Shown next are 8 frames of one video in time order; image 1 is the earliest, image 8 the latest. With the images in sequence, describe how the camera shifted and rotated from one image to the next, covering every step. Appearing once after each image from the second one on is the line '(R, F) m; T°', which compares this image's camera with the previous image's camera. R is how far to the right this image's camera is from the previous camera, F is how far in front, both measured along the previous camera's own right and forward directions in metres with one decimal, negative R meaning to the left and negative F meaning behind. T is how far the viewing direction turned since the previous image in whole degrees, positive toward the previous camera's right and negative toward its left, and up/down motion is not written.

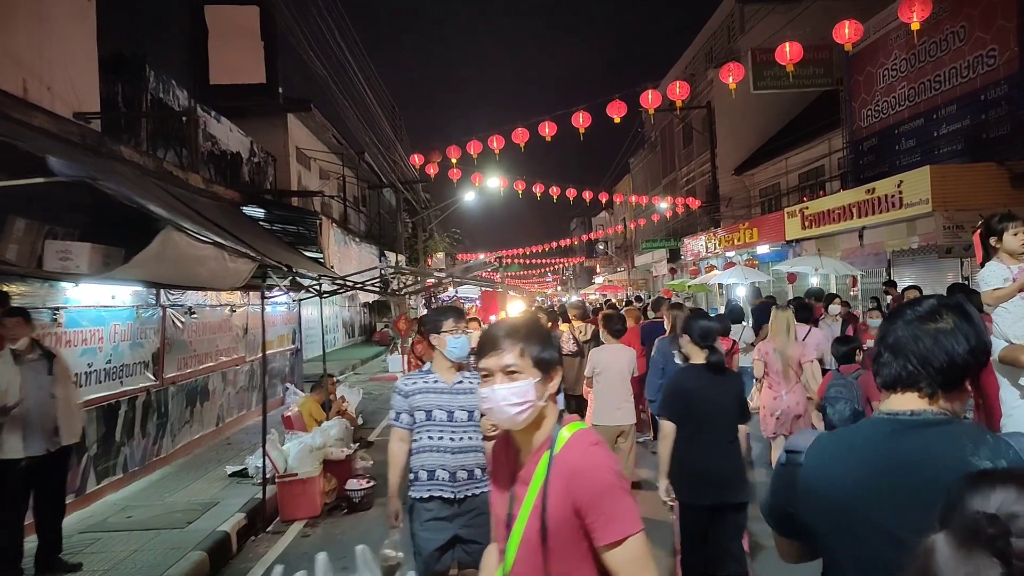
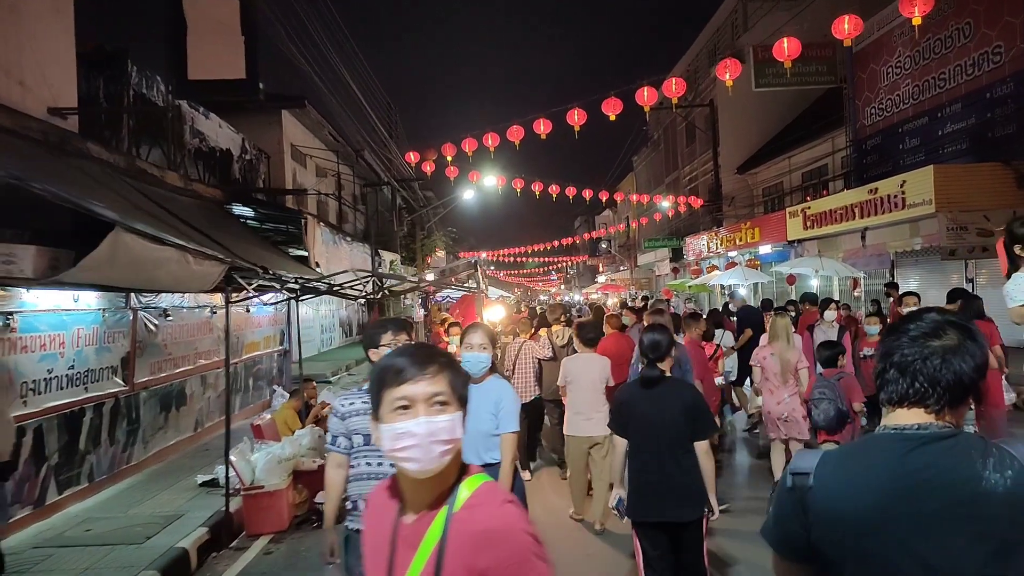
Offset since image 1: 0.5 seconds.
(+0.2, +0.2) m; 0°
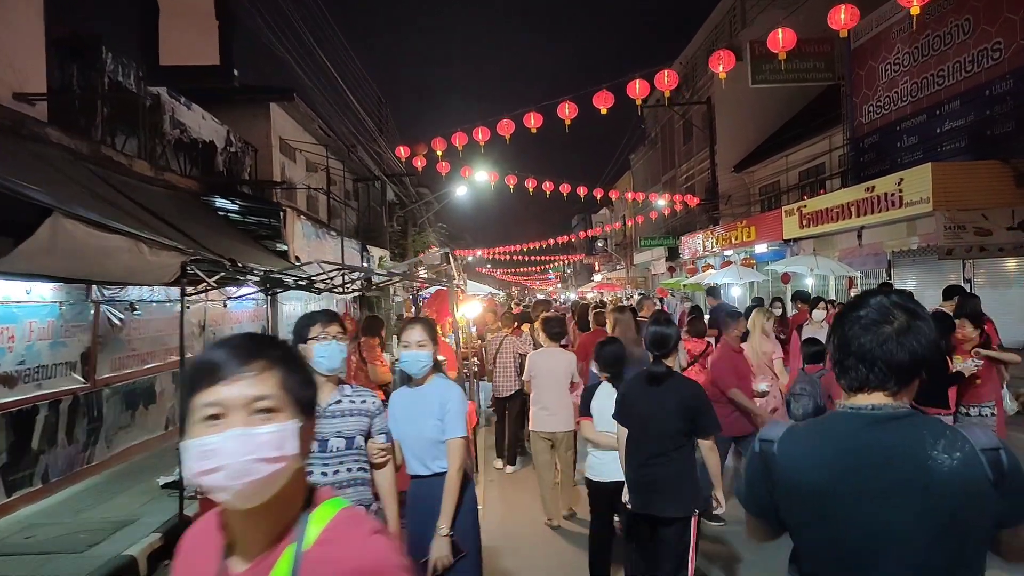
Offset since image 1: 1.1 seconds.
(+0.2, +0.3) m; 0°
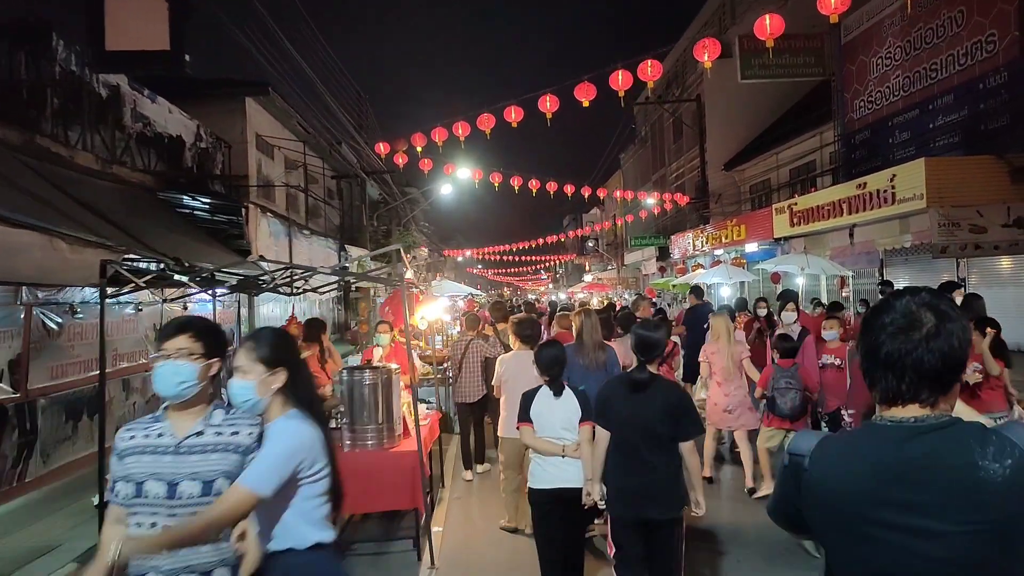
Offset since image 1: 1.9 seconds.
(+0.2, +0.5) m; +1°
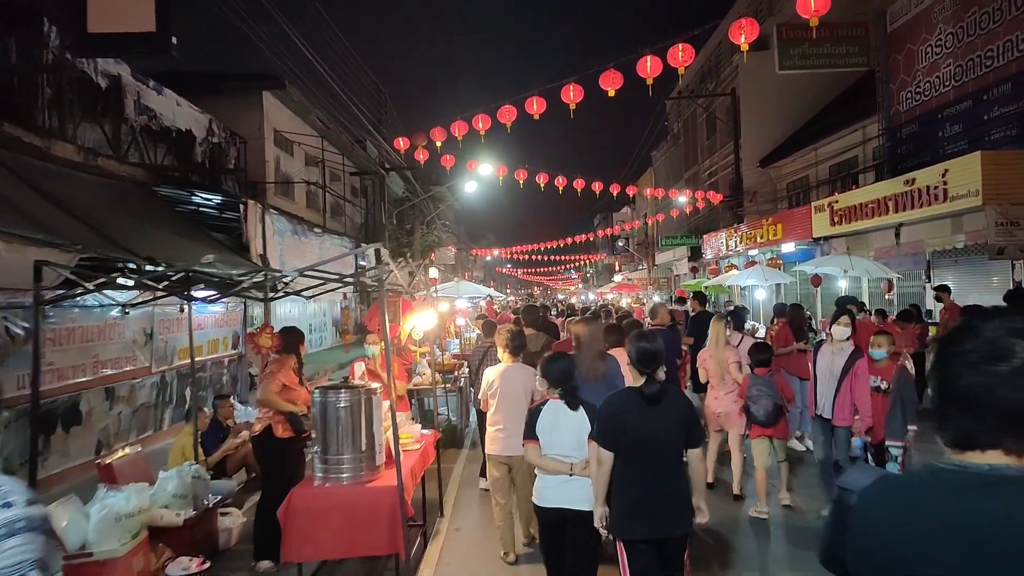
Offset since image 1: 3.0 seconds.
(+0.2, +0.7) m; -3°
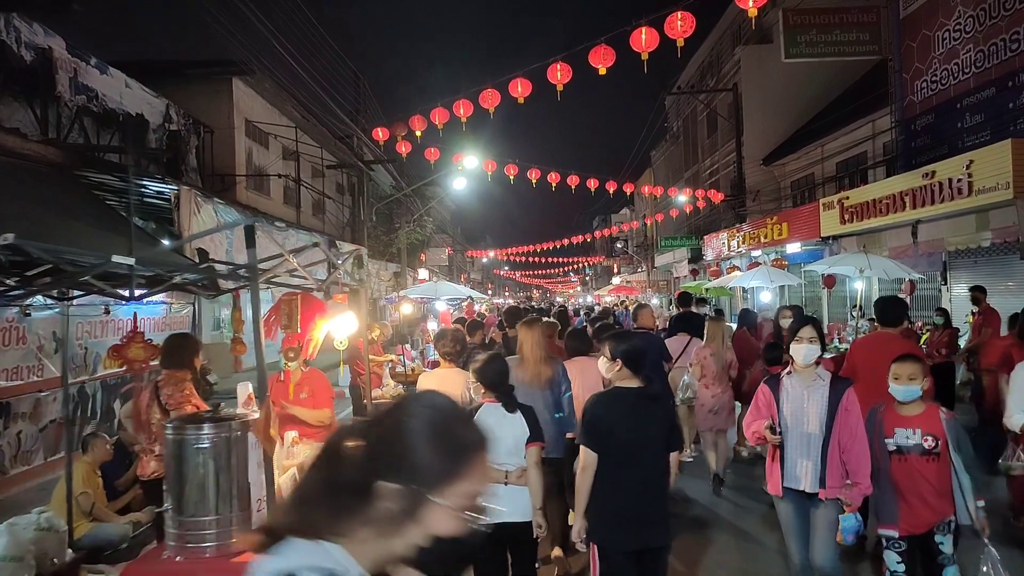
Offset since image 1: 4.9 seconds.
(+0.3, +1.1) m; 0°
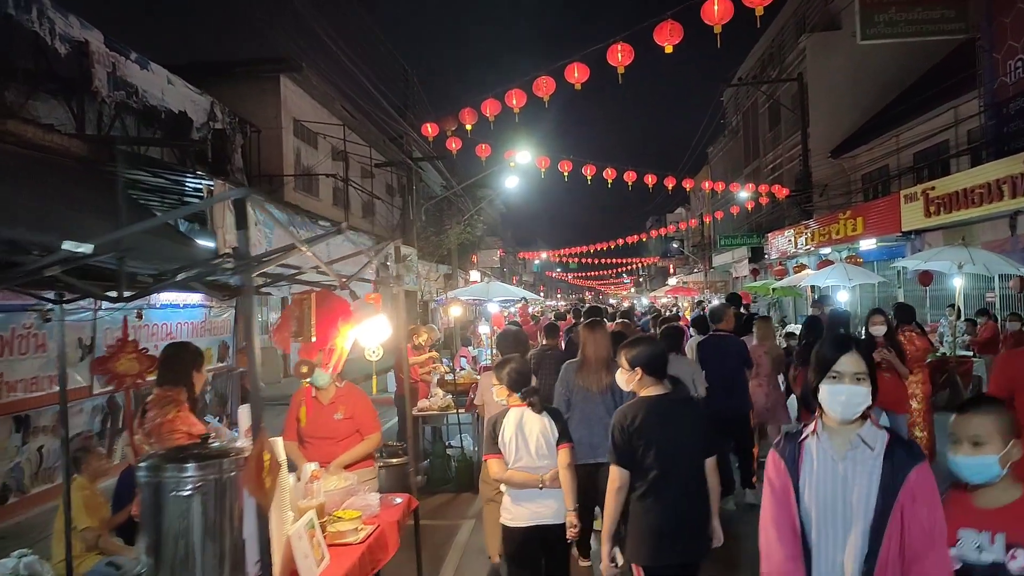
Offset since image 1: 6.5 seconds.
(-0.1, +0.7) m; -4°
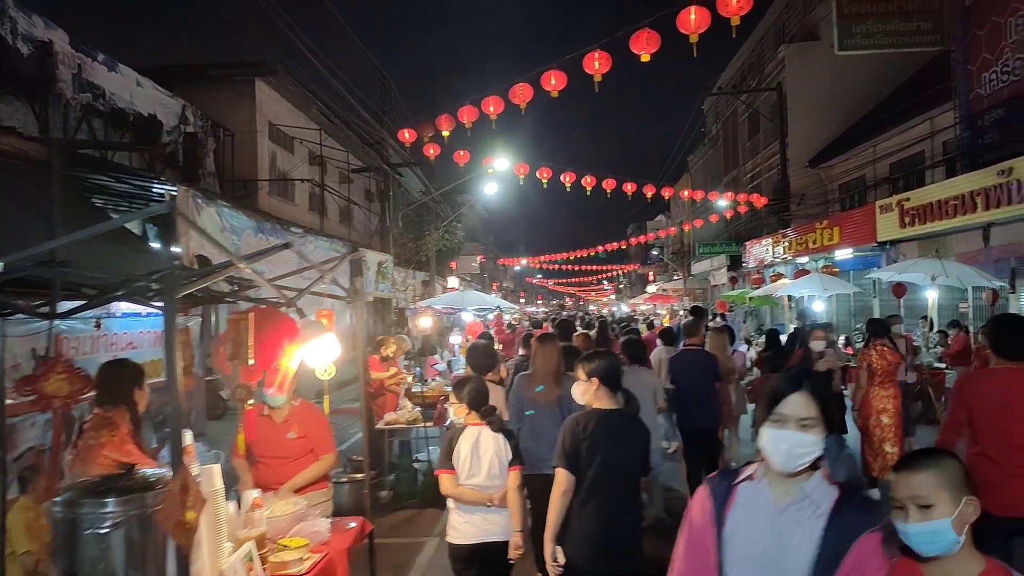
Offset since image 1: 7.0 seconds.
(+0.1, +0.1) m; +2°
